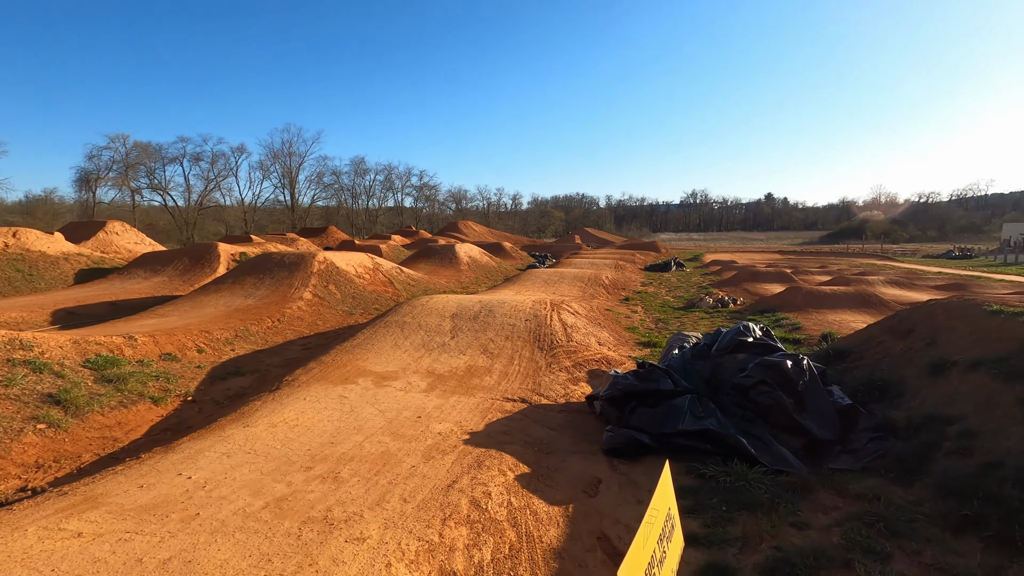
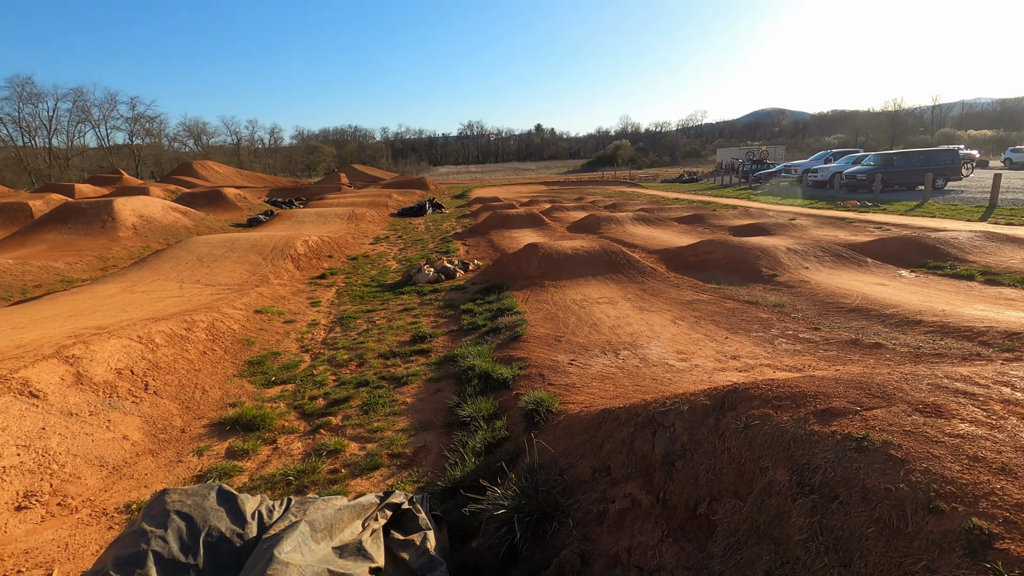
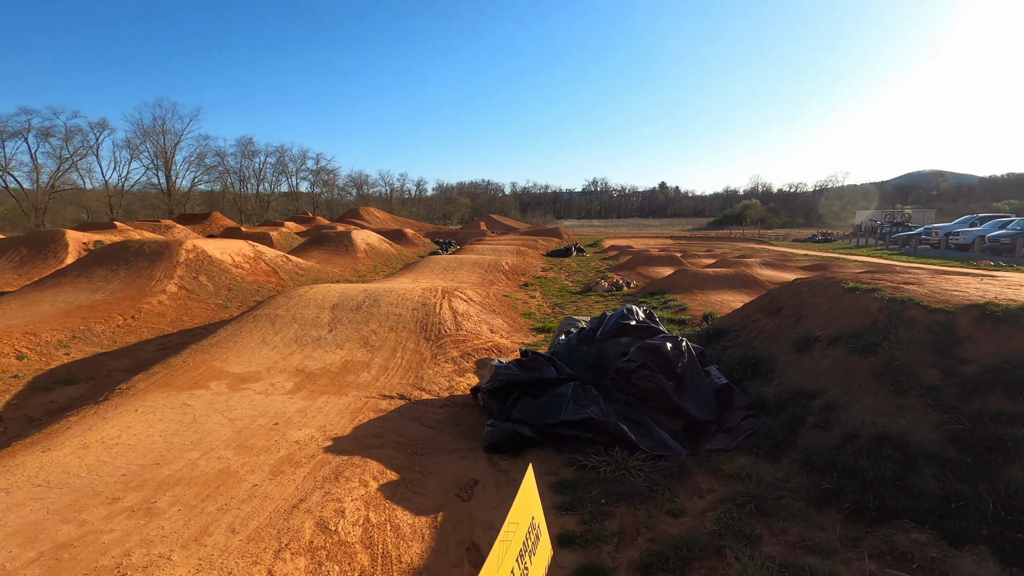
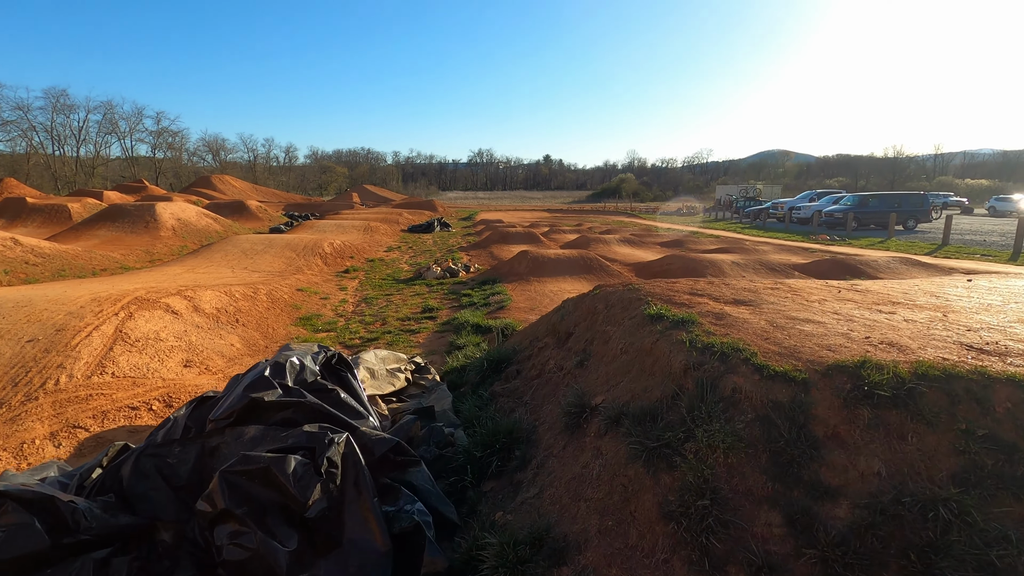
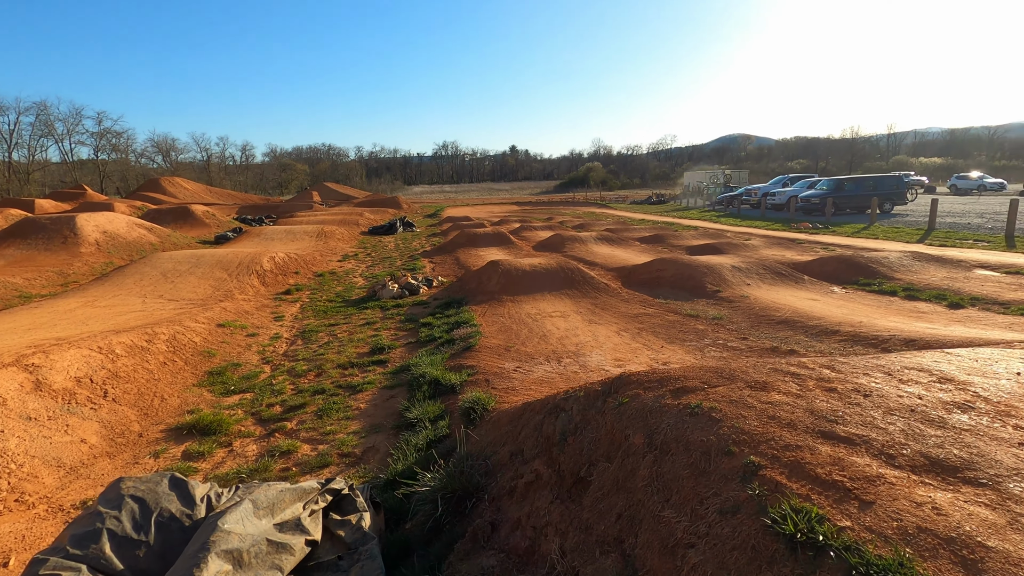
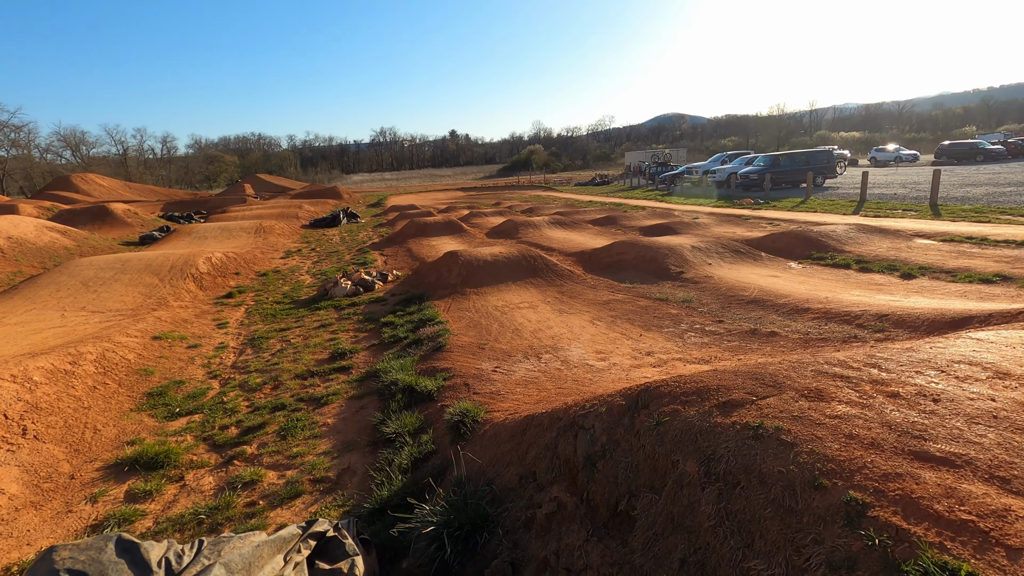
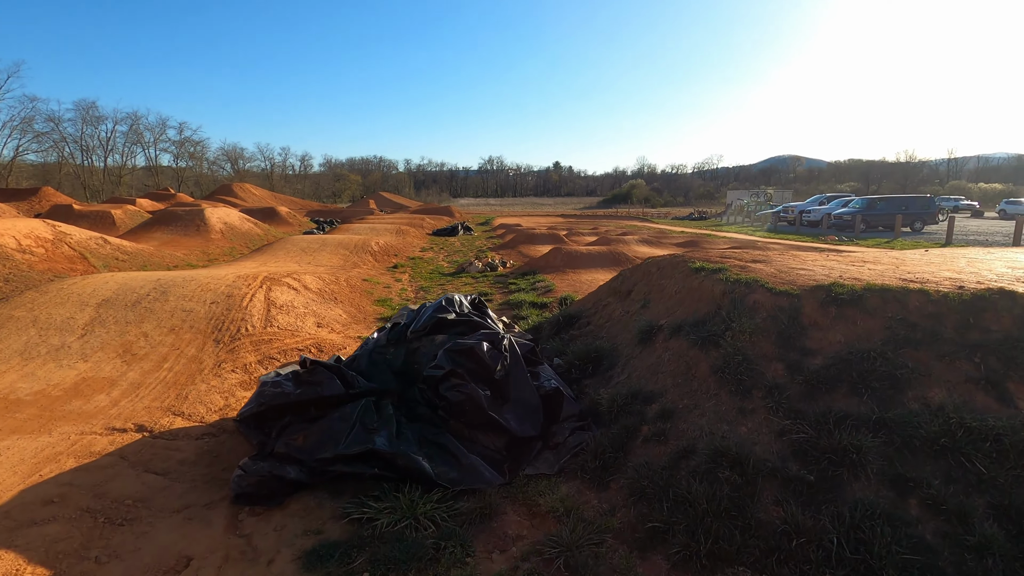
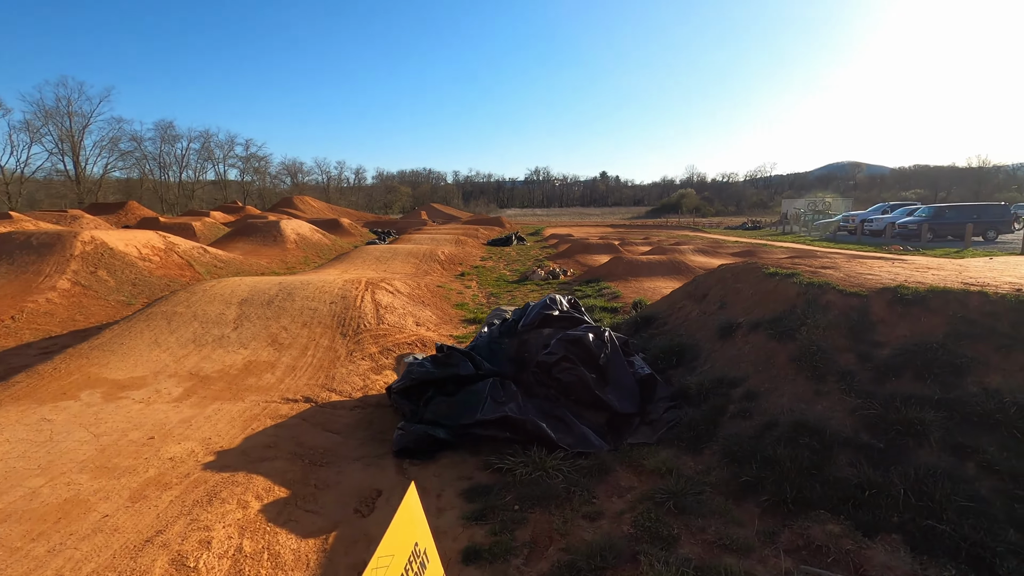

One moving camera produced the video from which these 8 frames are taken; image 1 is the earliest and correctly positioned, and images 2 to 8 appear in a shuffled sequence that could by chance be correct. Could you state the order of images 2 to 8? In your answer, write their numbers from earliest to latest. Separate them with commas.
3, 8, 7, 4, 5, 6, 2
